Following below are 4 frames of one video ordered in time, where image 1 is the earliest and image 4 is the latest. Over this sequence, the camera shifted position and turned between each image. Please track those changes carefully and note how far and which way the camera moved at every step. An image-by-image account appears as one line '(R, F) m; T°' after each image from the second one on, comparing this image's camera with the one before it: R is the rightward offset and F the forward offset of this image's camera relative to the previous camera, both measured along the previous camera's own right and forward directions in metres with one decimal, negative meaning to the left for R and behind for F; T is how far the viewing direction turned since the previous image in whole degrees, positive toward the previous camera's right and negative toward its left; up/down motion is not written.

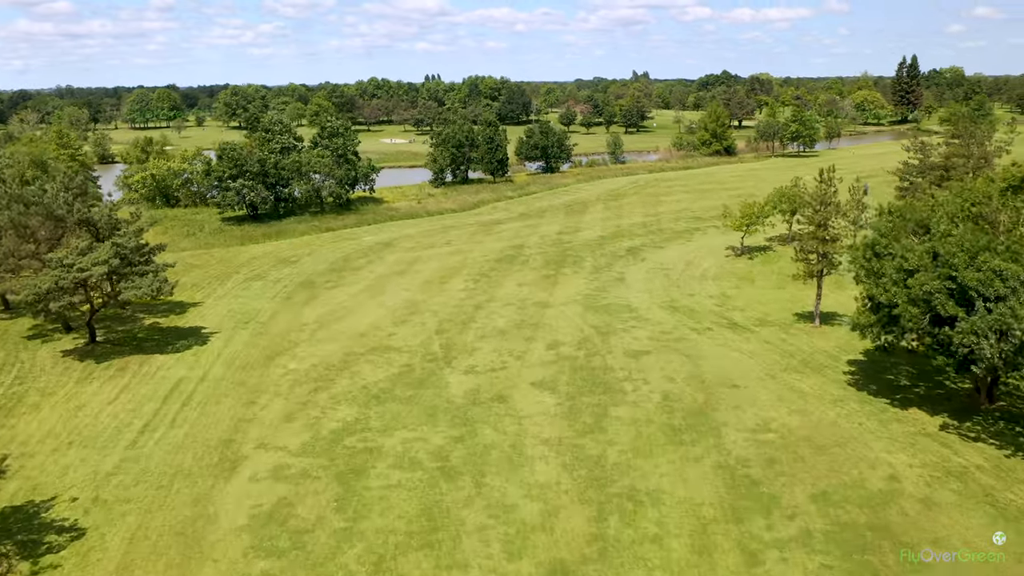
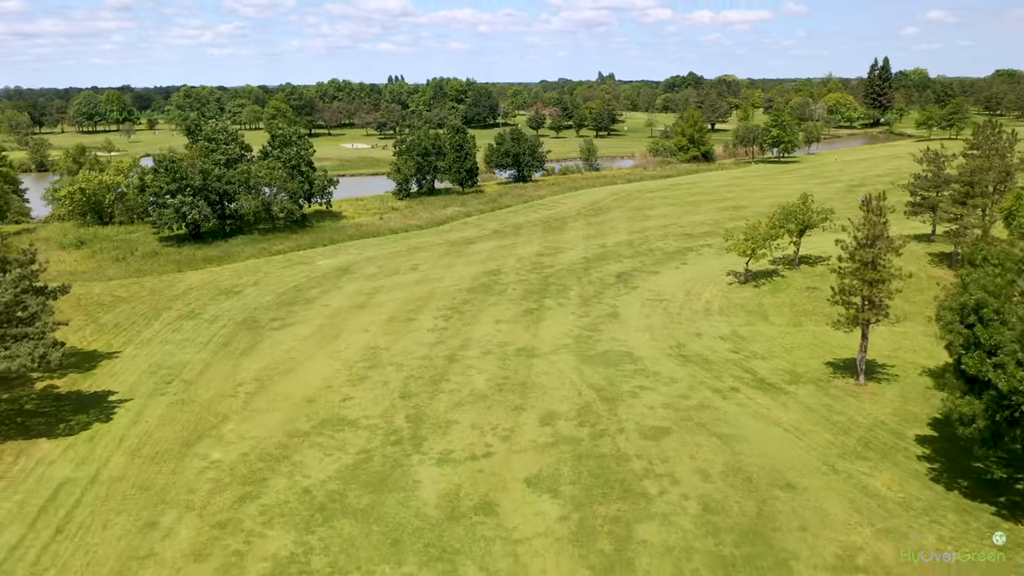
(-0.5, +5.6) m; +2°
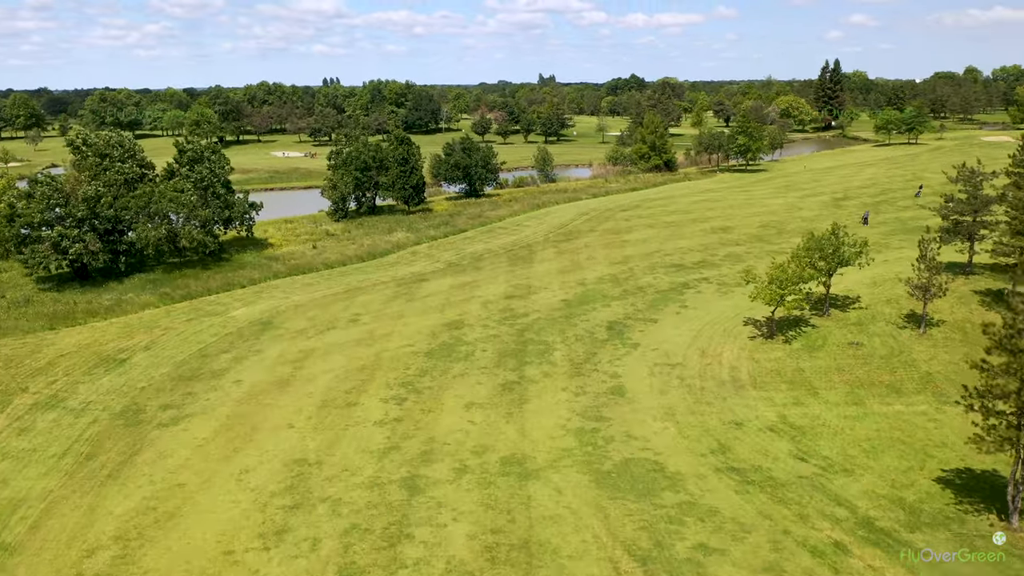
(-1.1, +8.7) m; +4°
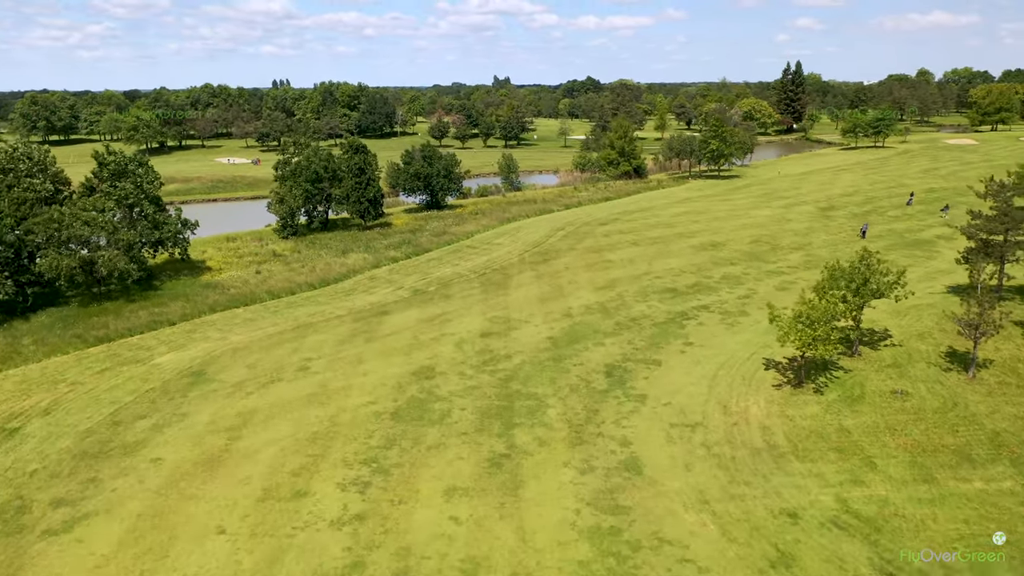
(-0.9, +5.5) m; +3°
